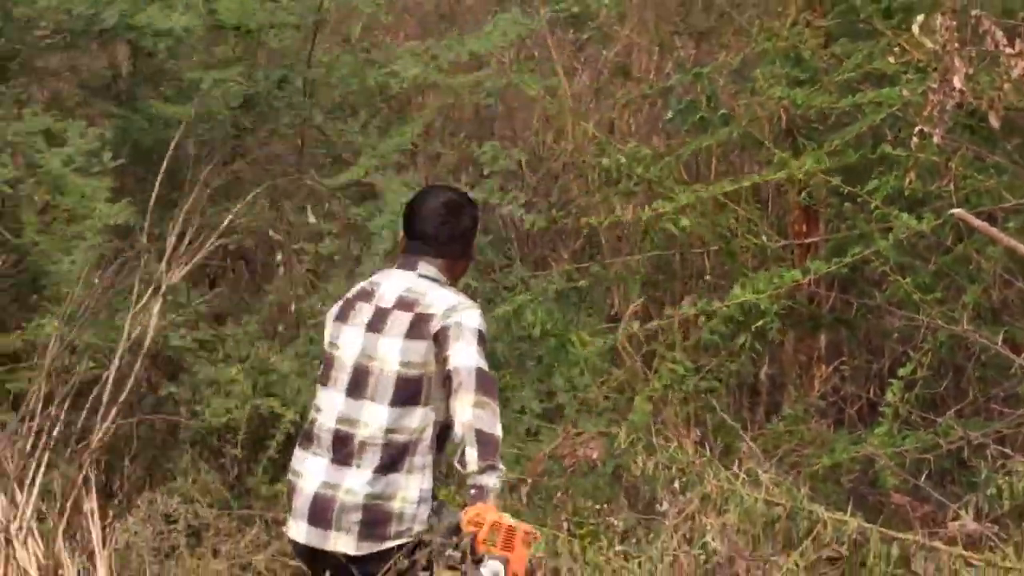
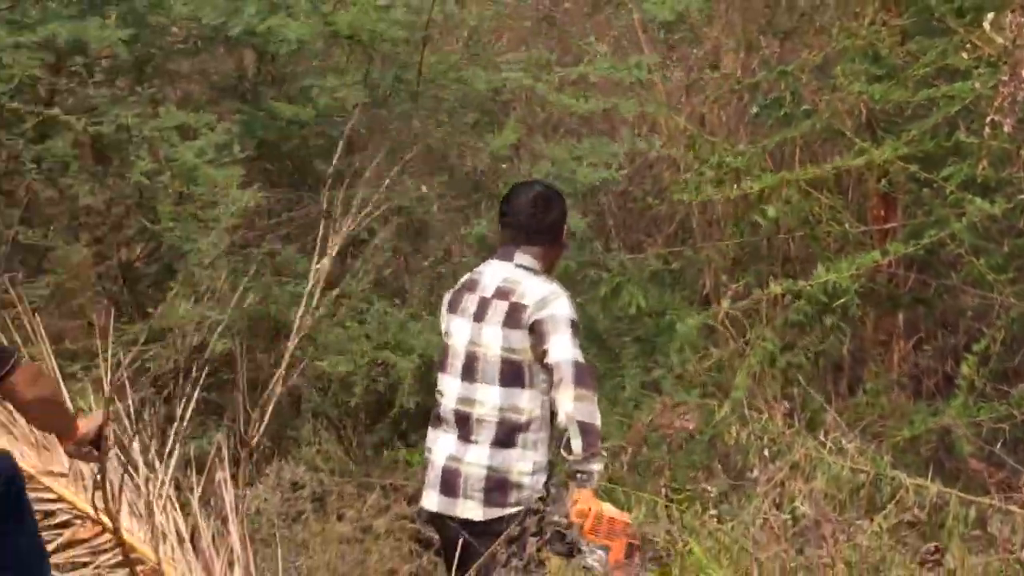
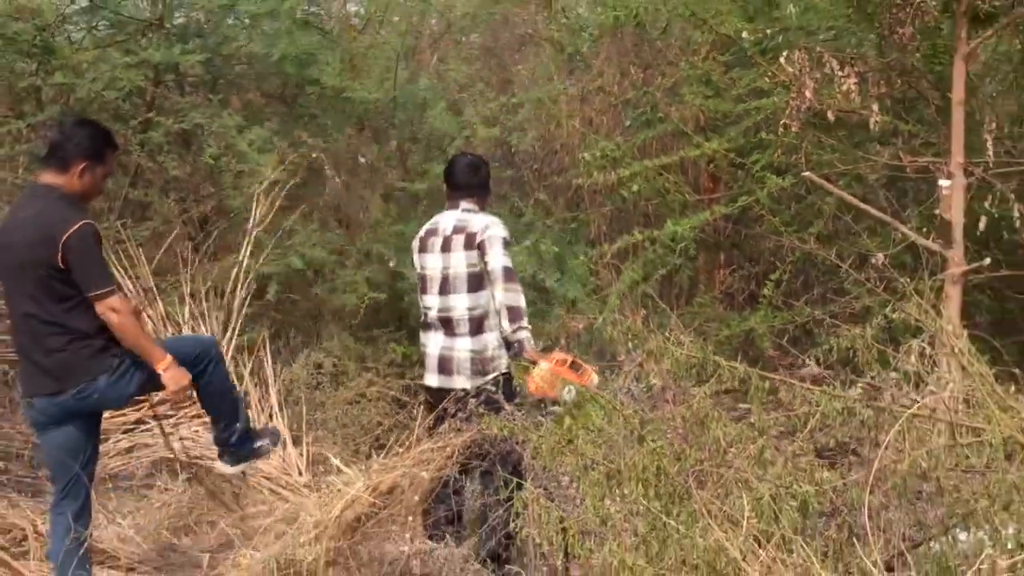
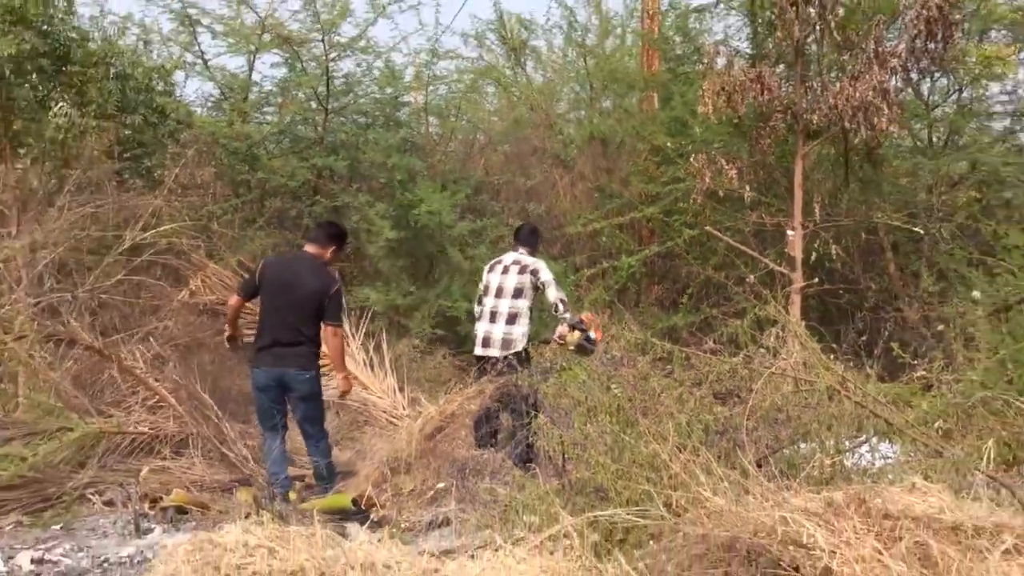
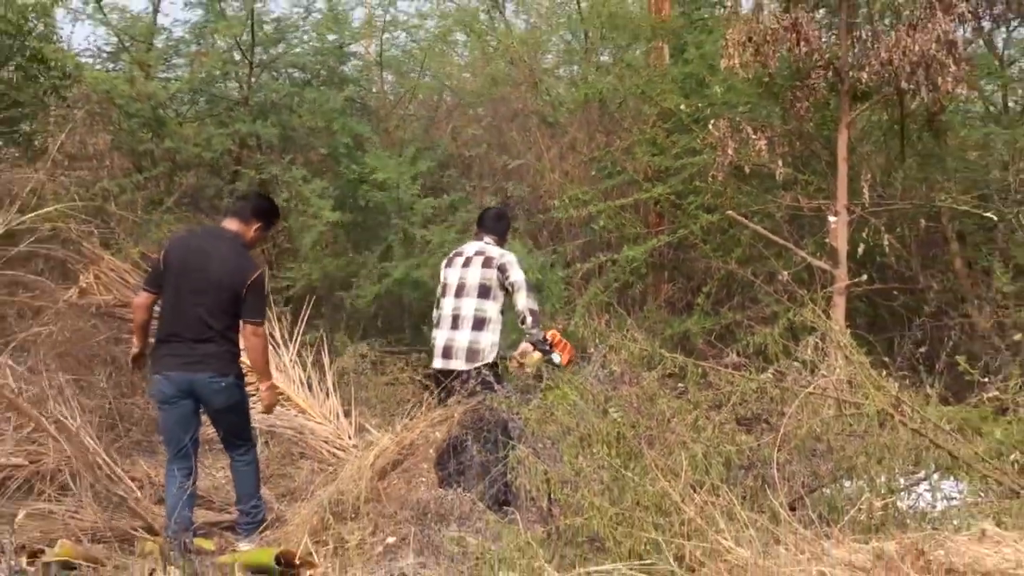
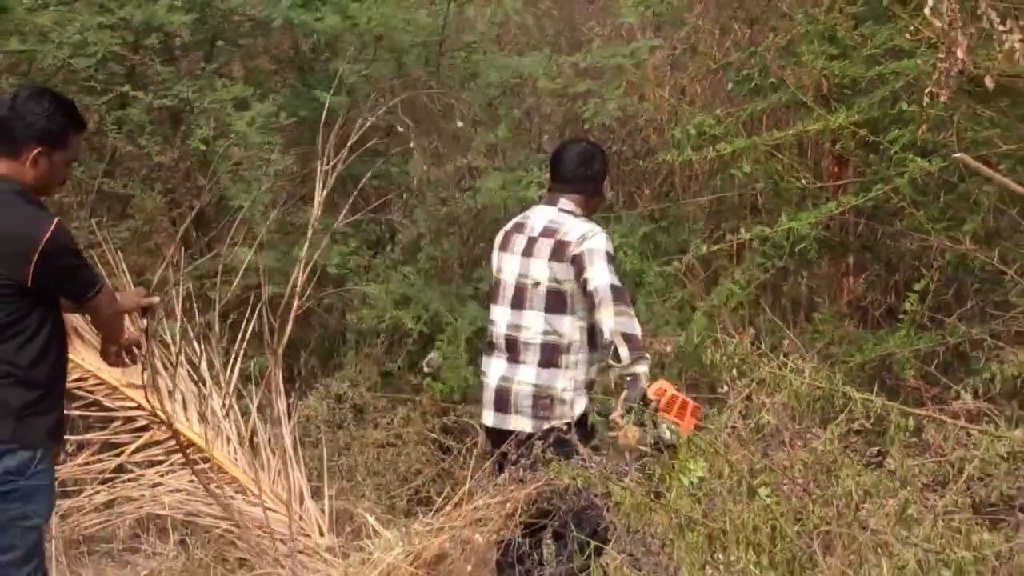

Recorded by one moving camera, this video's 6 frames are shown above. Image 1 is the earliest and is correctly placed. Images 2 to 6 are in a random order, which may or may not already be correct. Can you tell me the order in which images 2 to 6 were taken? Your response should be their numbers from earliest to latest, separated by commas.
2, 6, 3, 5, 4
